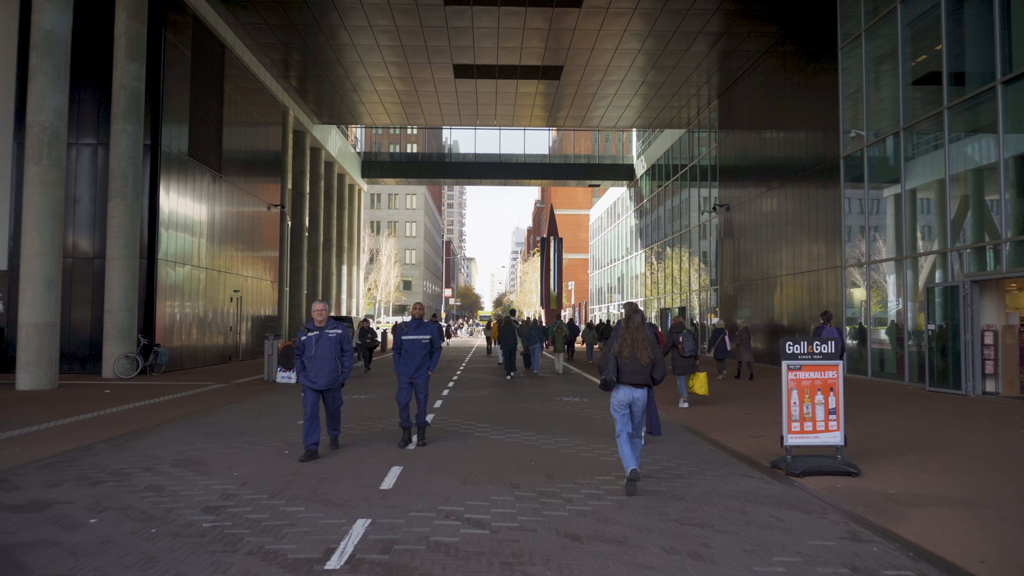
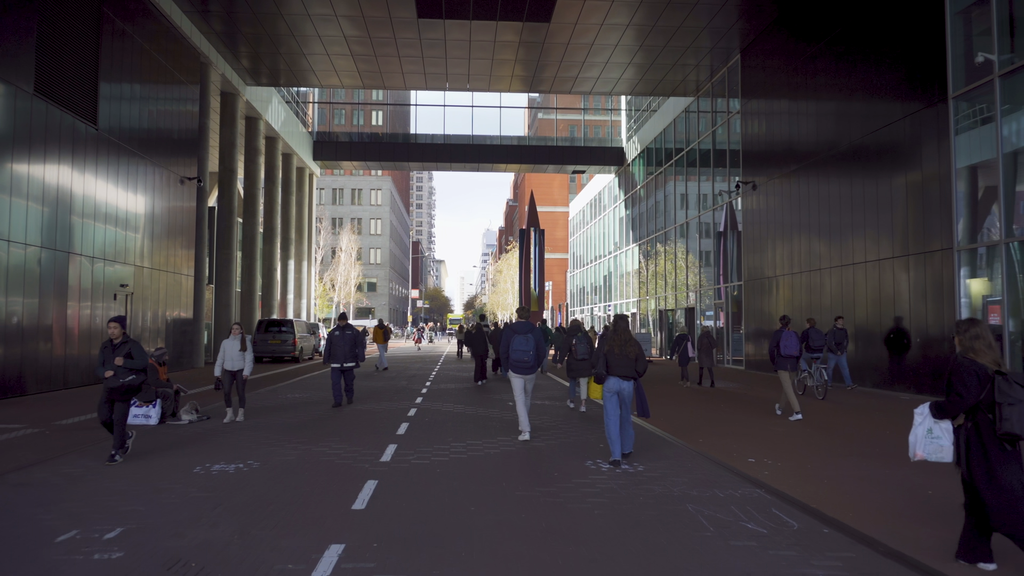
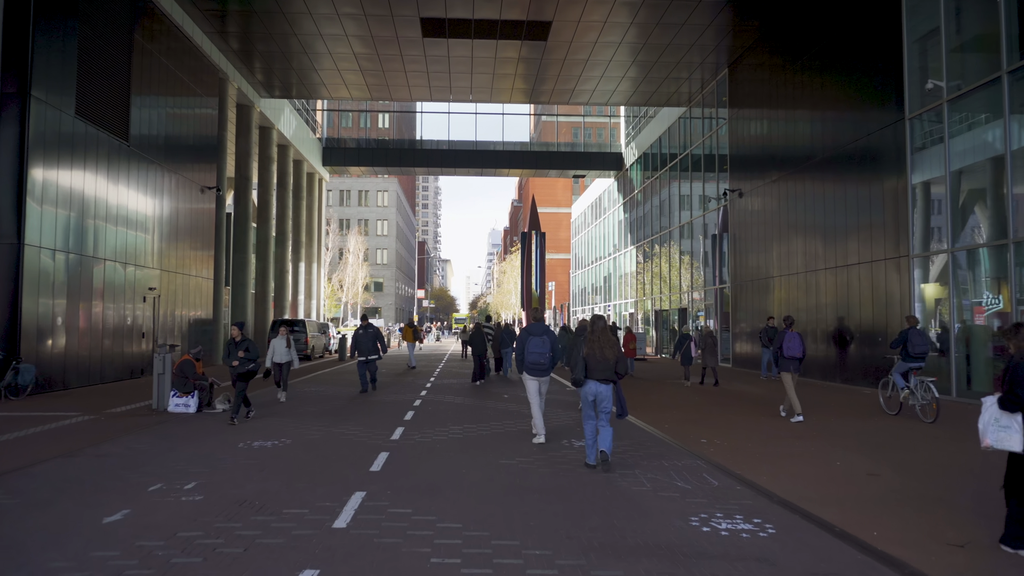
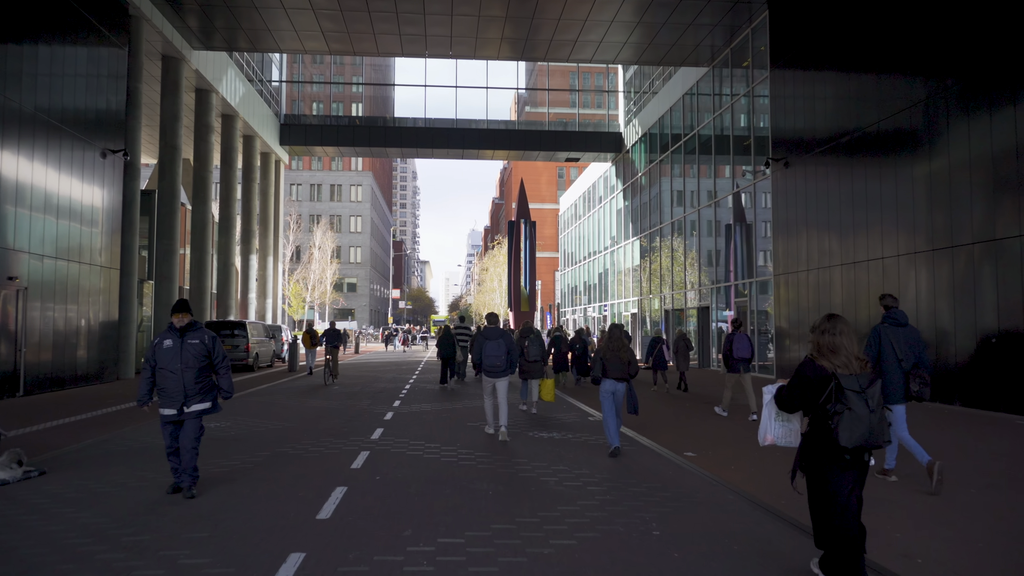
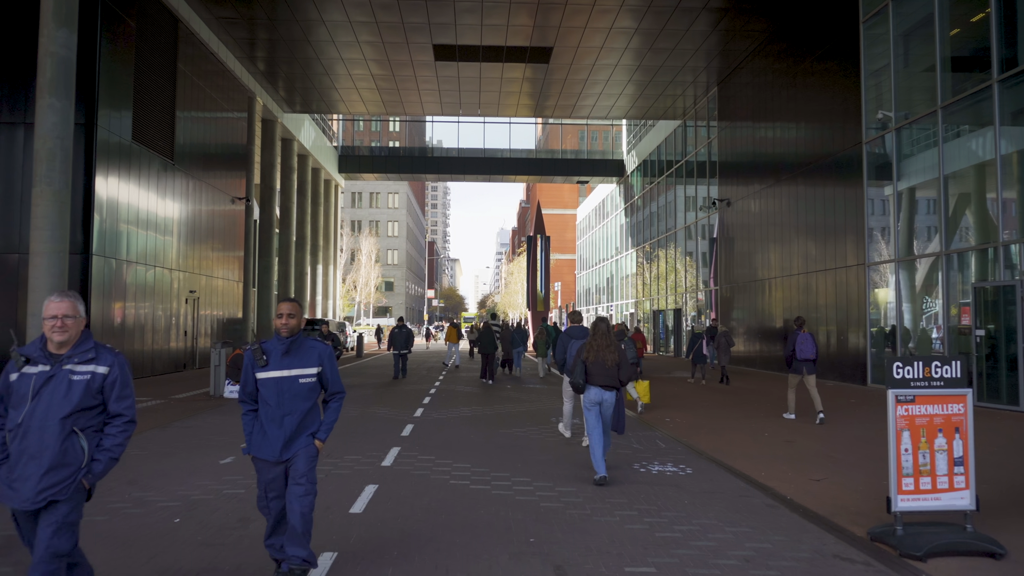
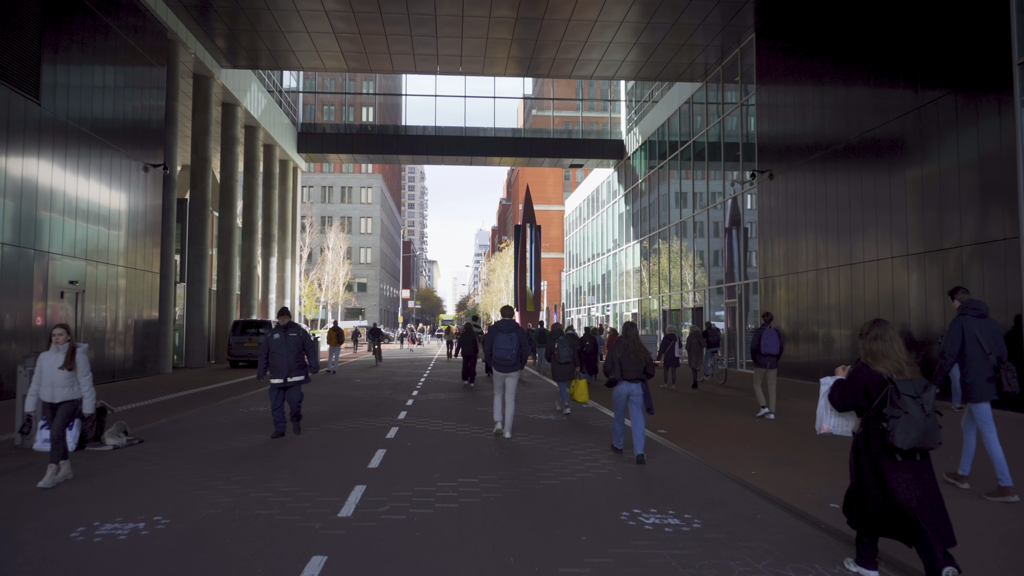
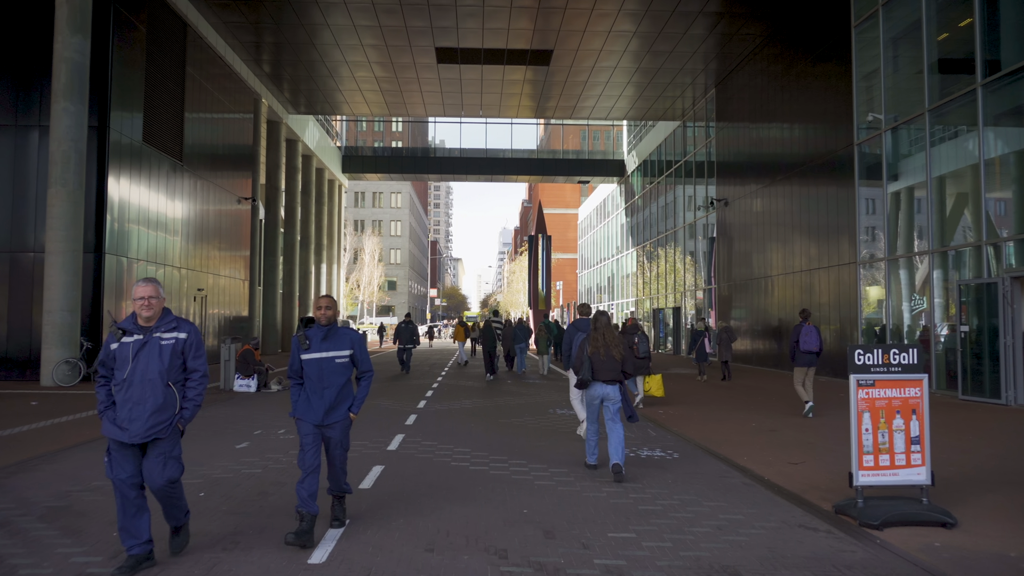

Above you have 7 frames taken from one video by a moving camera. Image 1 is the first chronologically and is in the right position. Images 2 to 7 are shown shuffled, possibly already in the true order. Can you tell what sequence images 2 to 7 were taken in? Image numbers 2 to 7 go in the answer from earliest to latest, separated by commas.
7, 5, 3, 2, 6, 4
